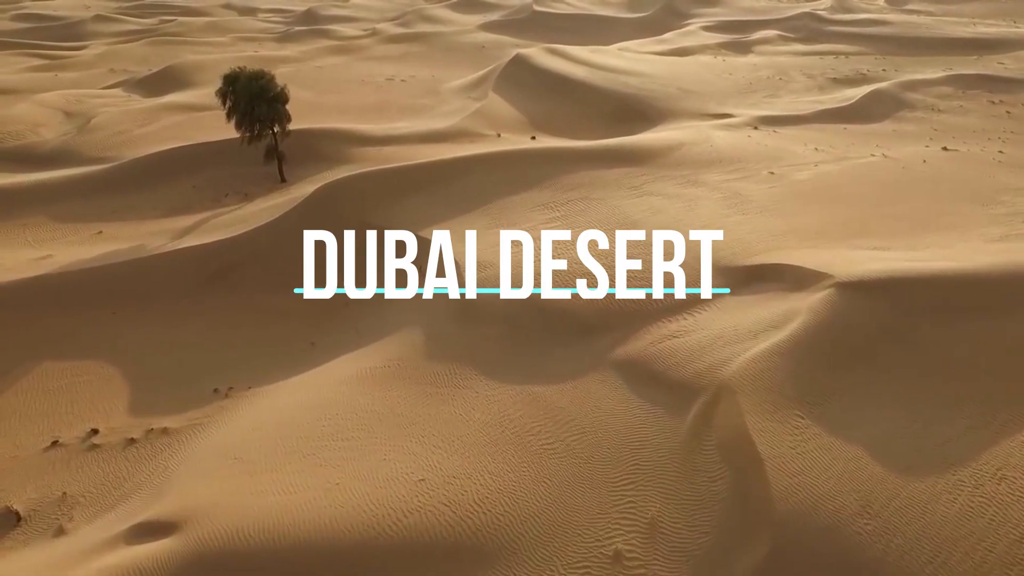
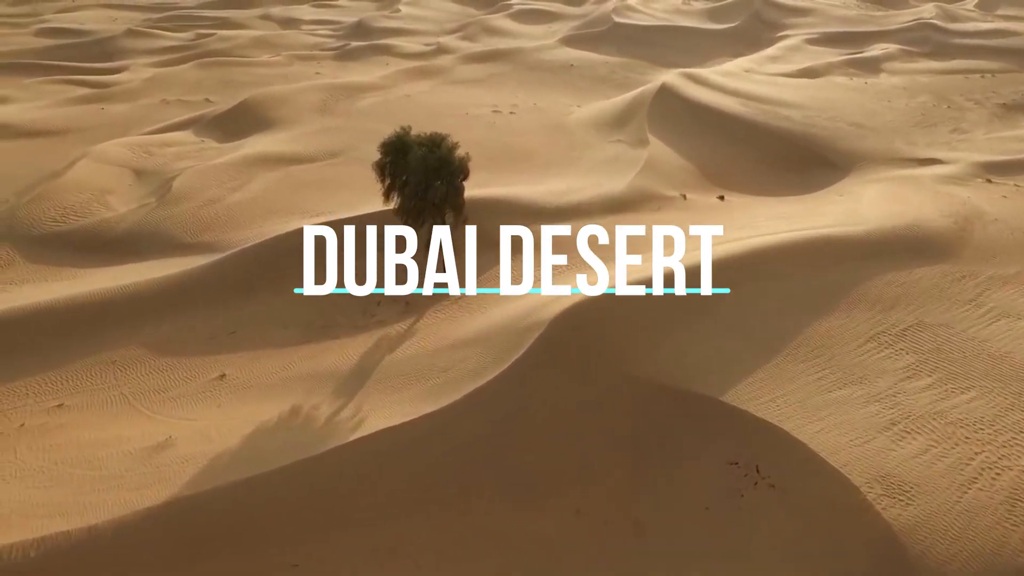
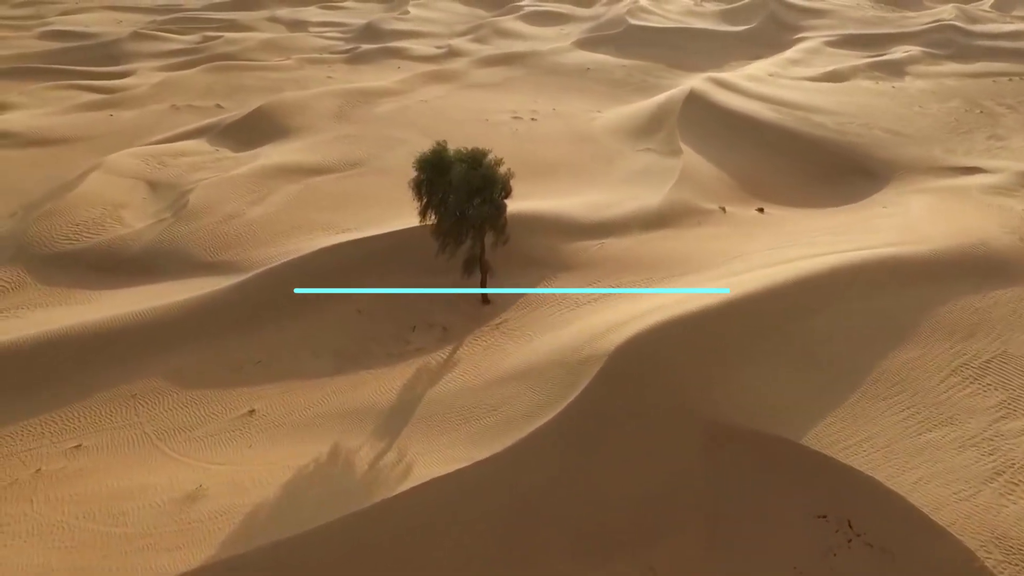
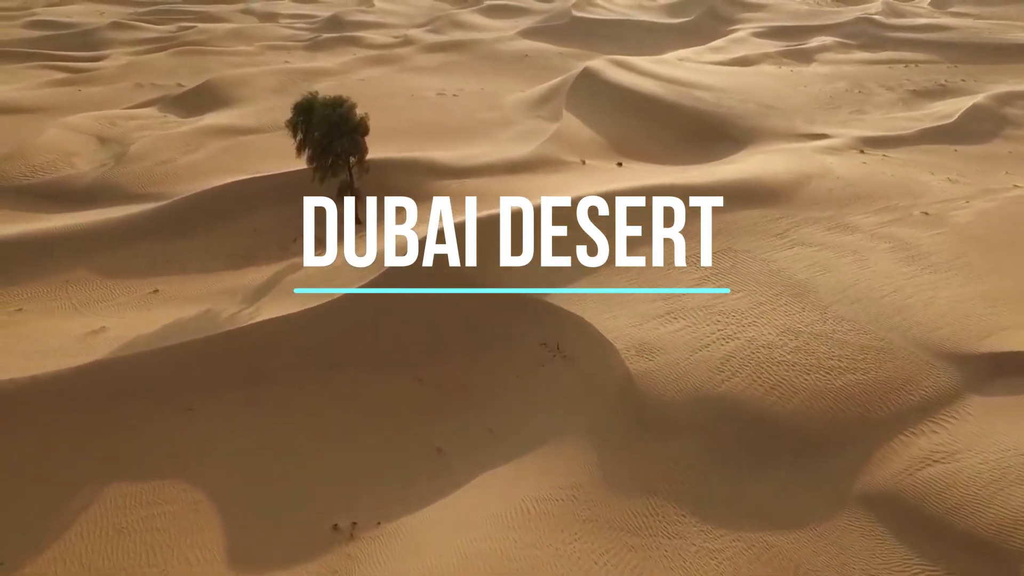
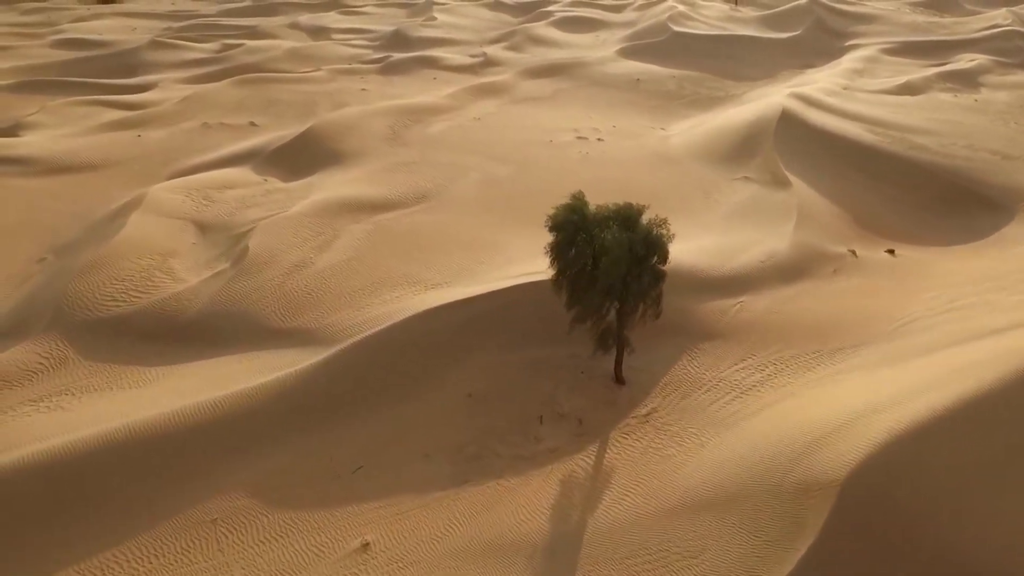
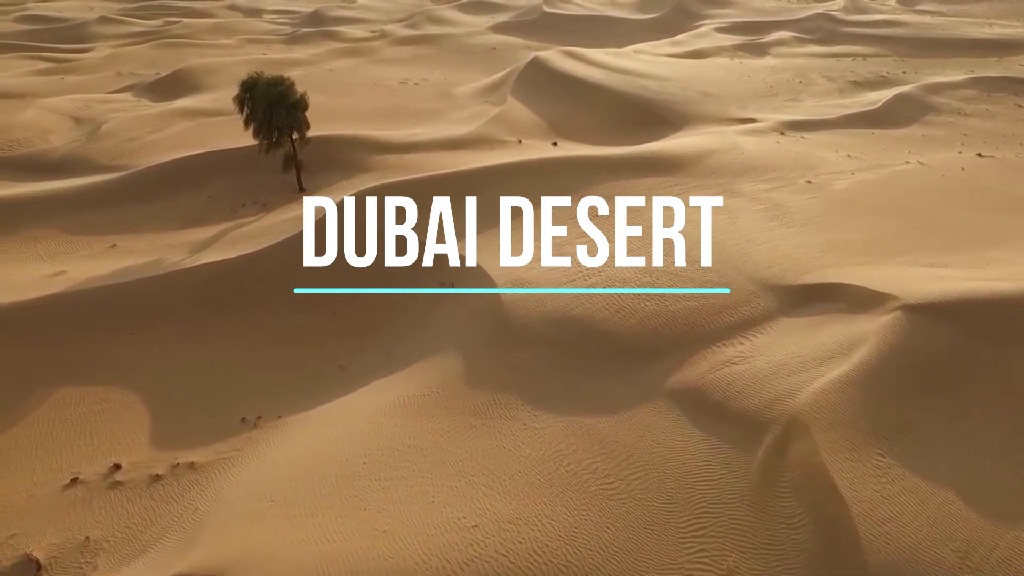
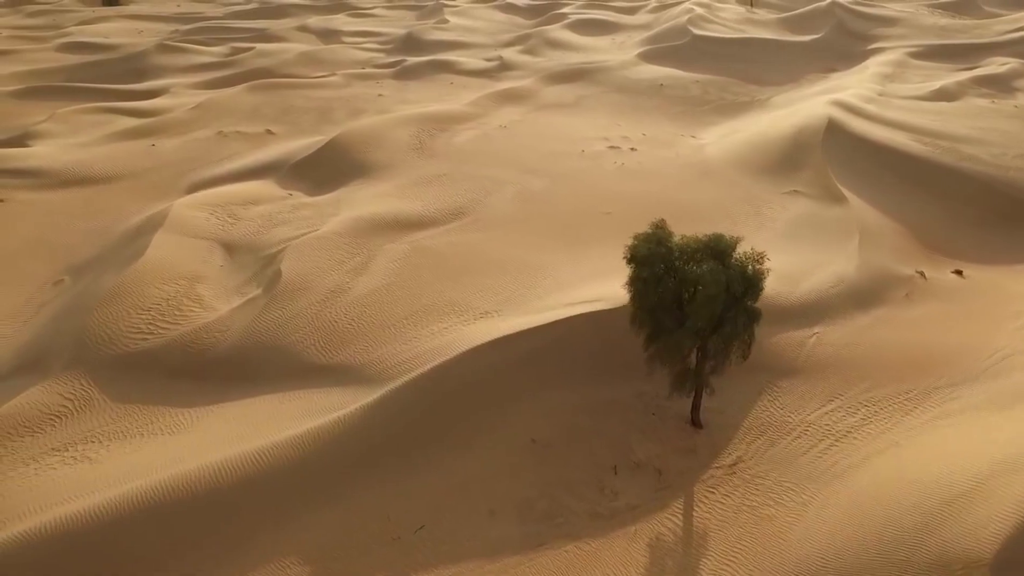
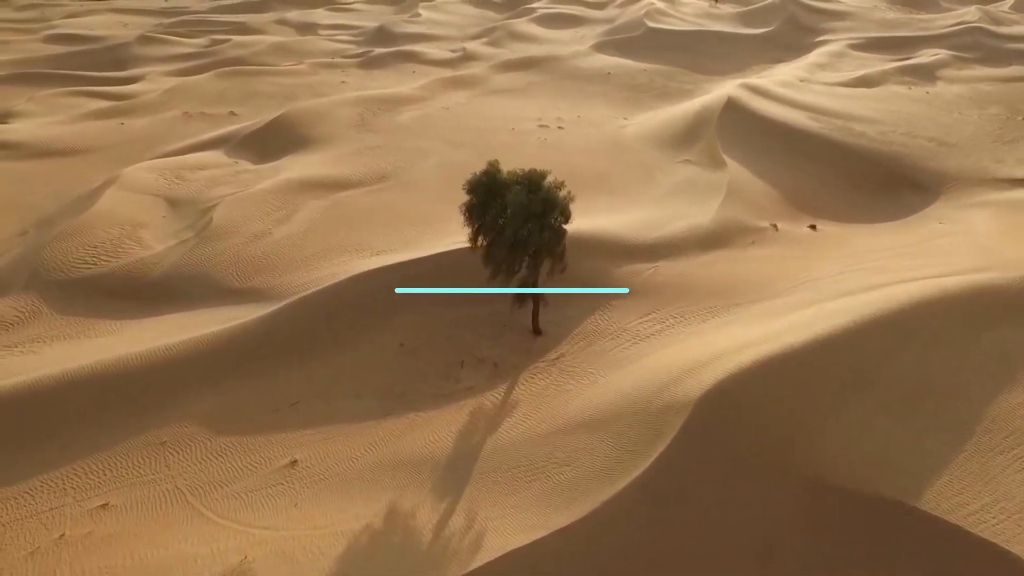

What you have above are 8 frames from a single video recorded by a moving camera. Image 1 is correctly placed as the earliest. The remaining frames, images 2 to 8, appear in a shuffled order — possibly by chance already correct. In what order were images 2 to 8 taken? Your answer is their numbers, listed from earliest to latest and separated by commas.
6, 4, 2, 3, 8, 5, 7
